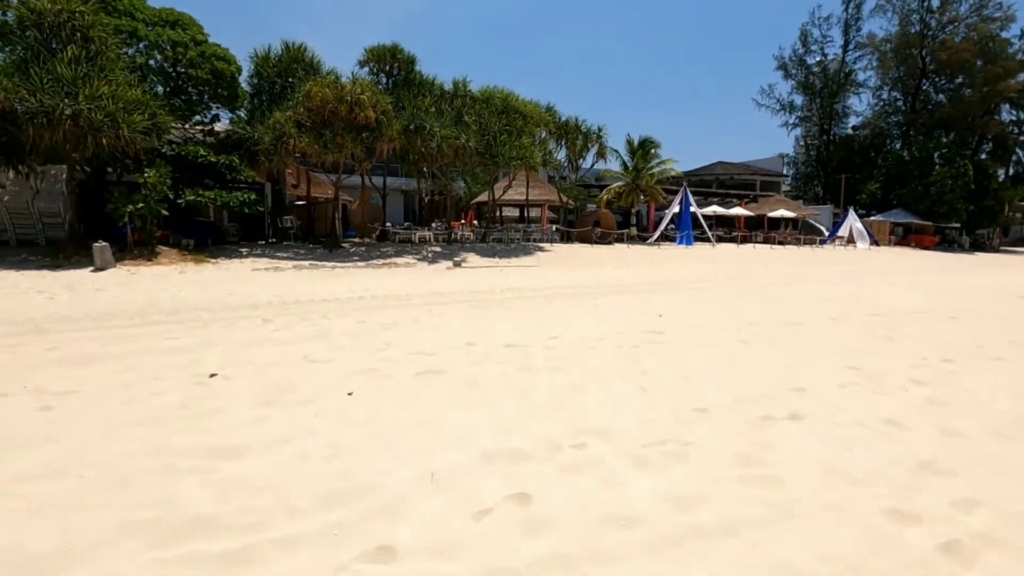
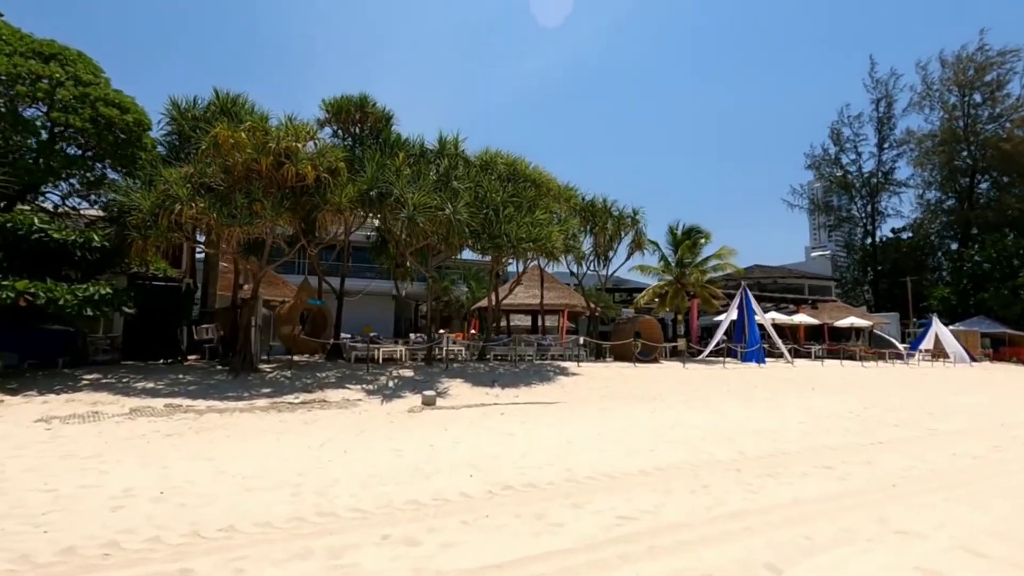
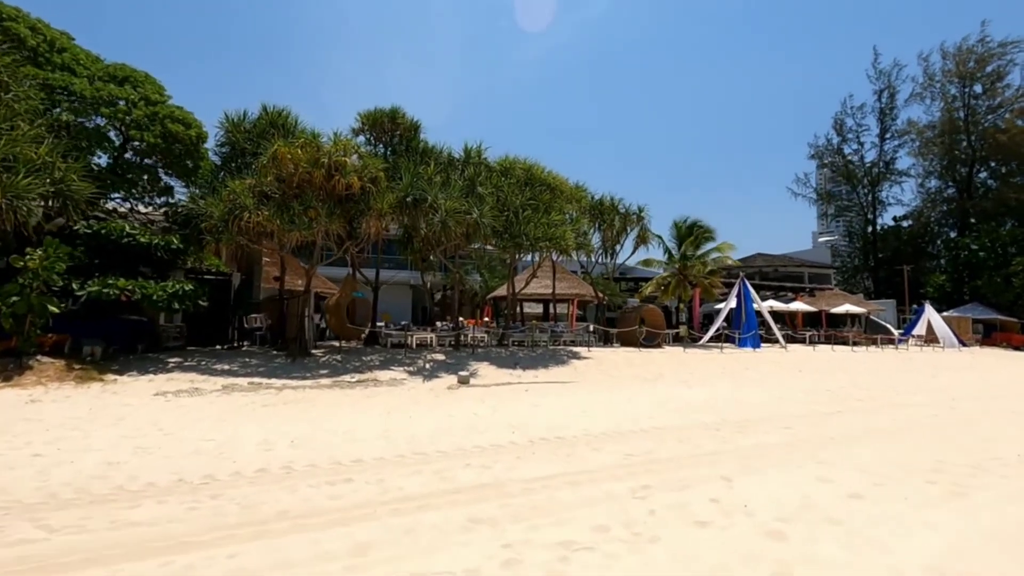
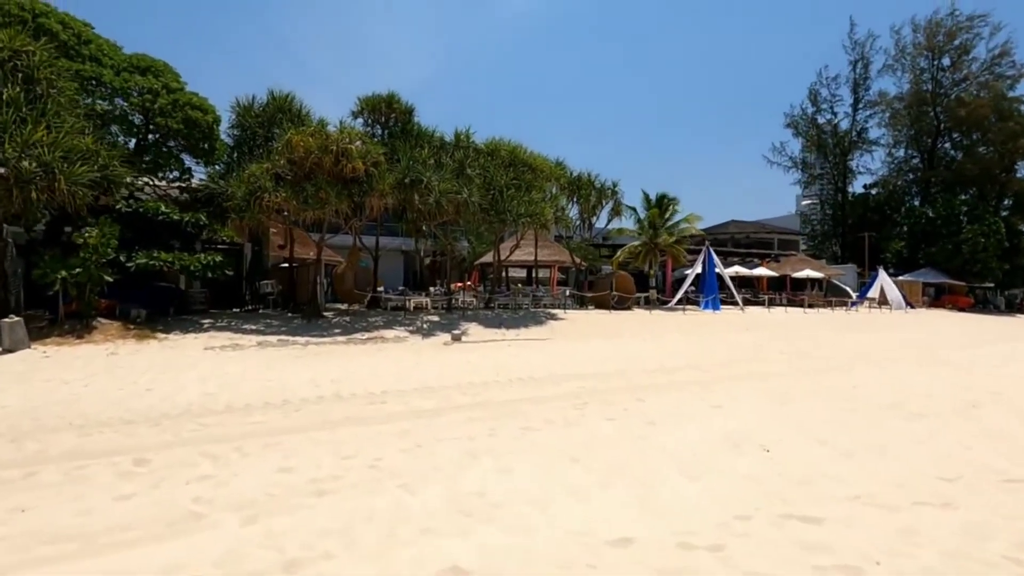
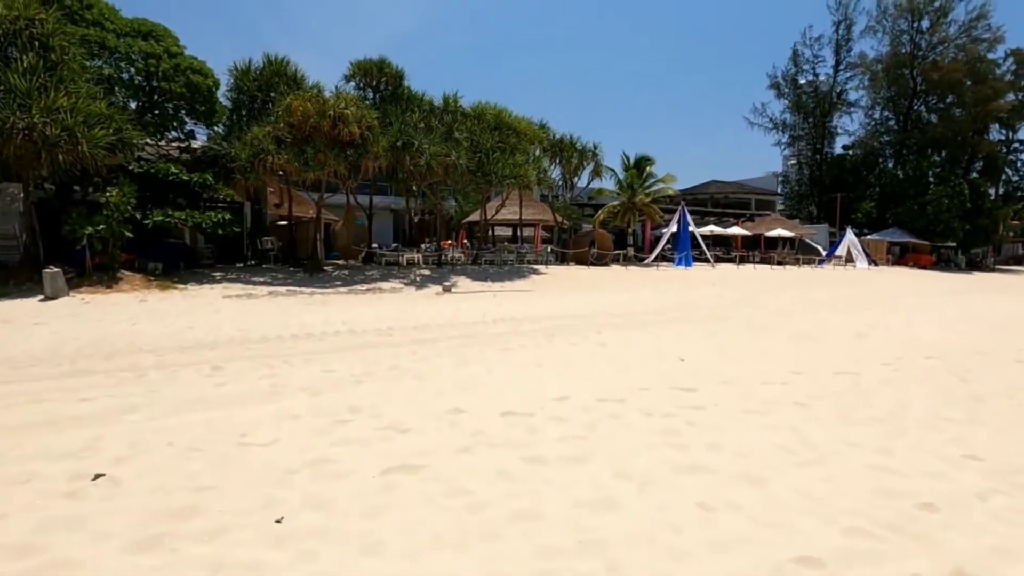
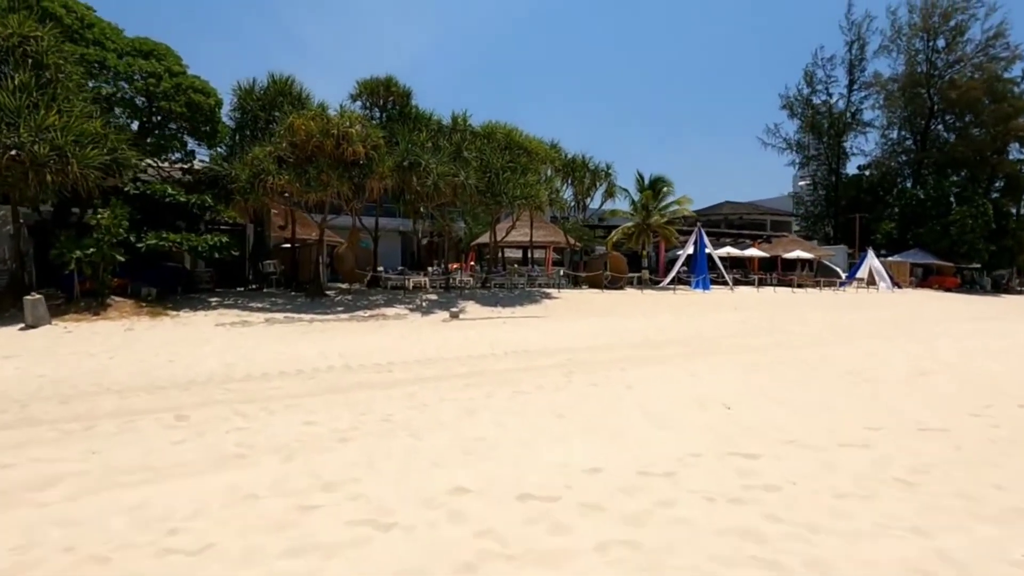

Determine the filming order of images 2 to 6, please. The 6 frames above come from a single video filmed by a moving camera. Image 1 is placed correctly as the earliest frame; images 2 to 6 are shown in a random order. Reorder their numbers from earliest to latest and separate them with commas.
5, 6, 4, 3, 2
